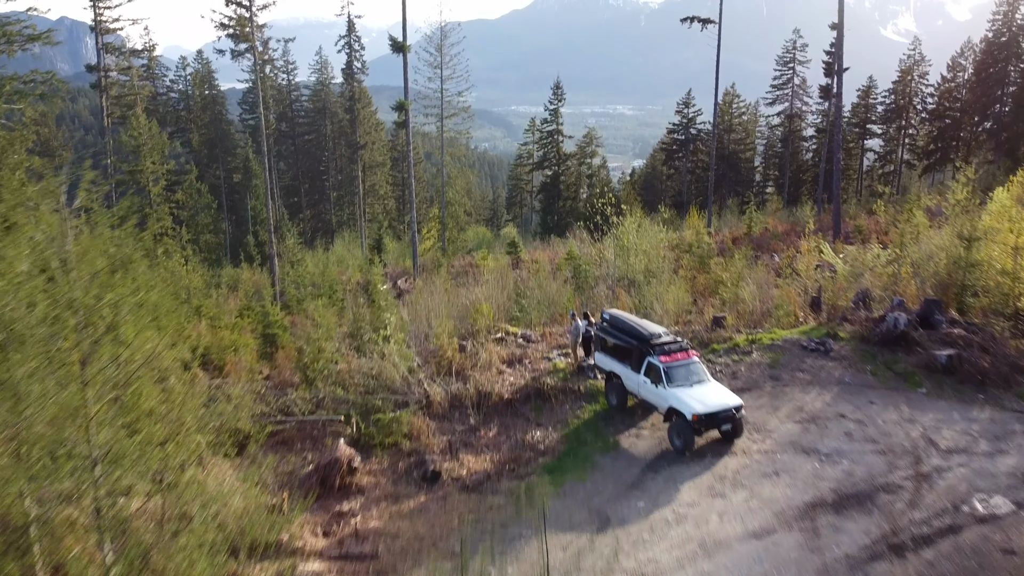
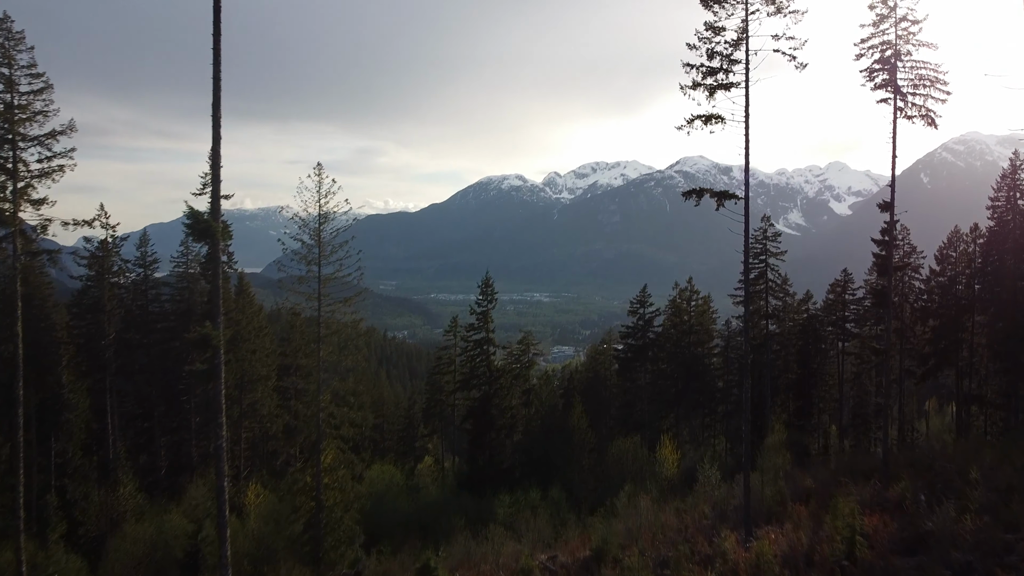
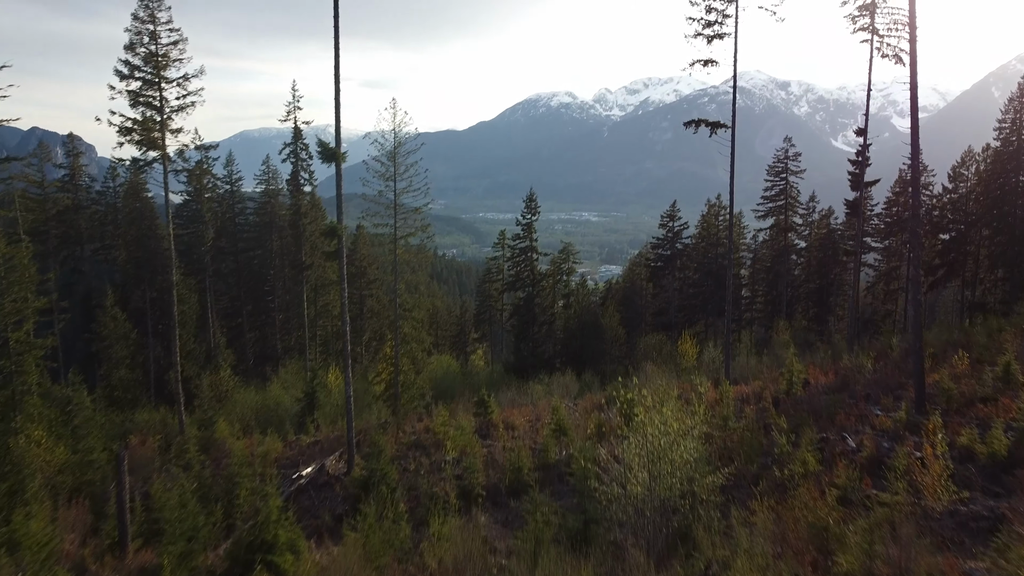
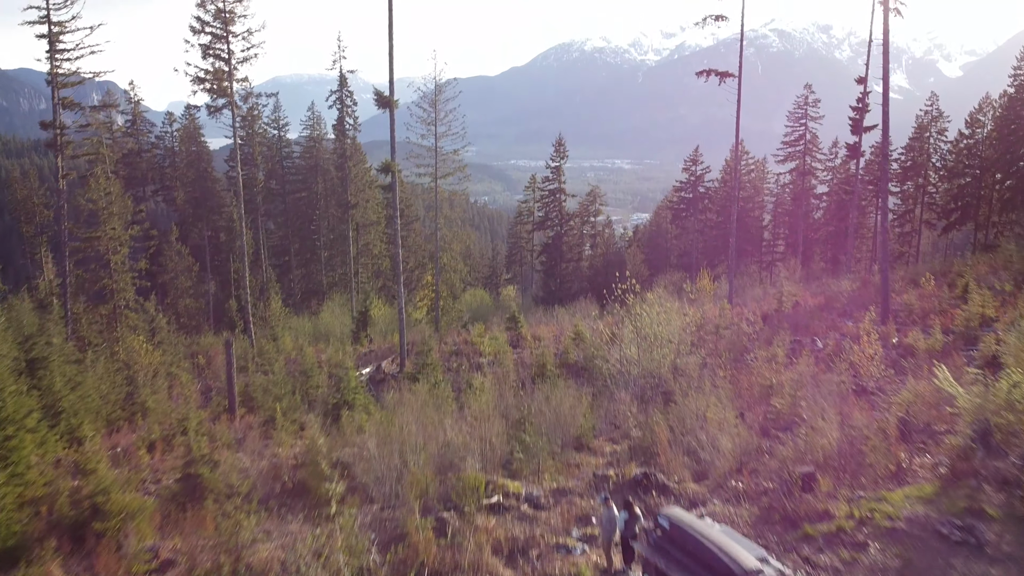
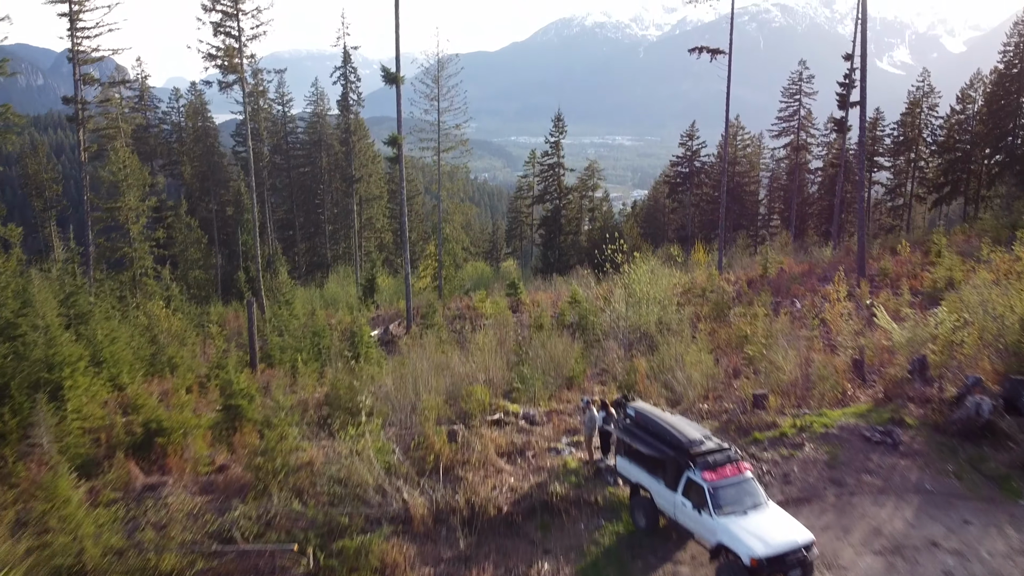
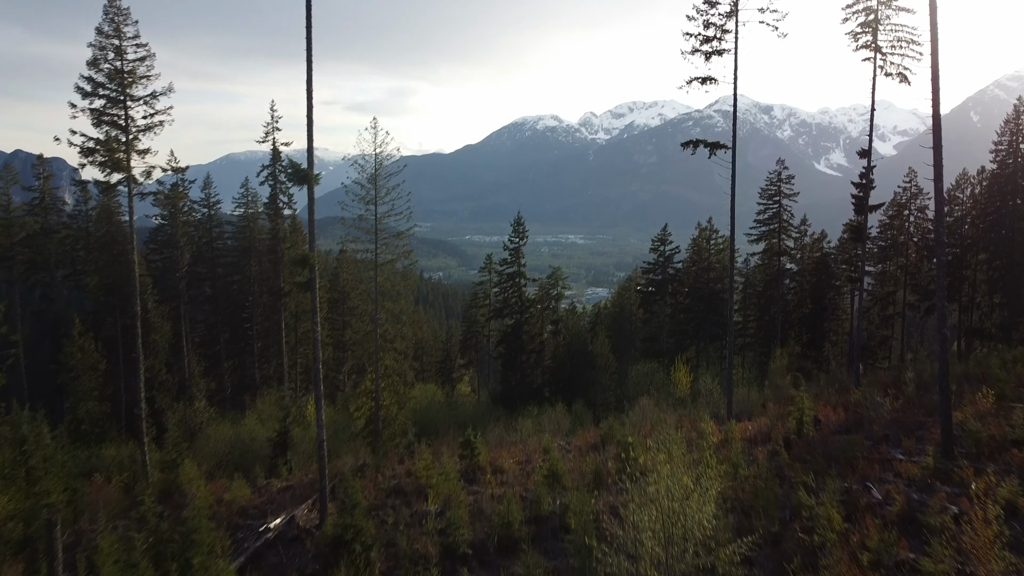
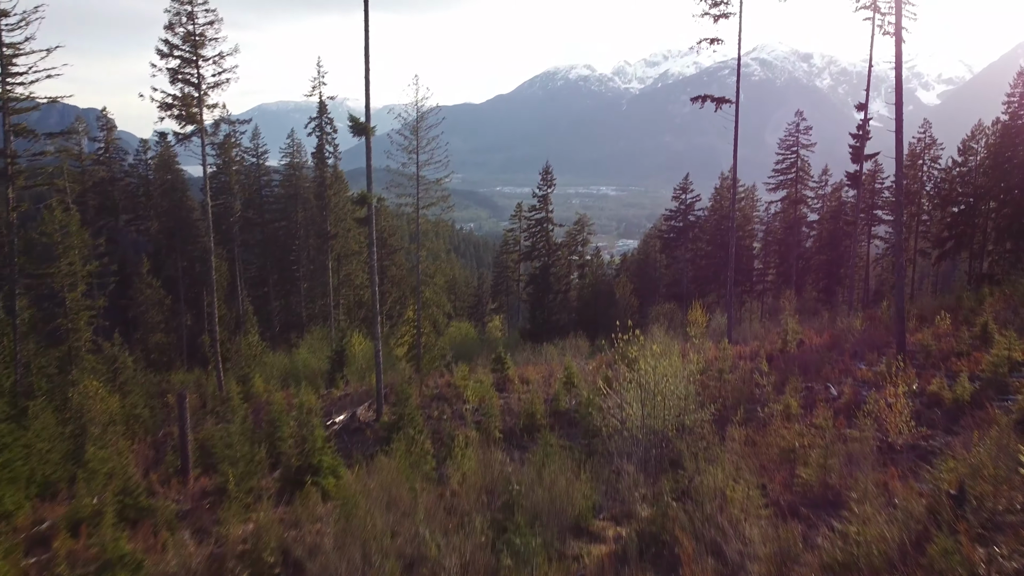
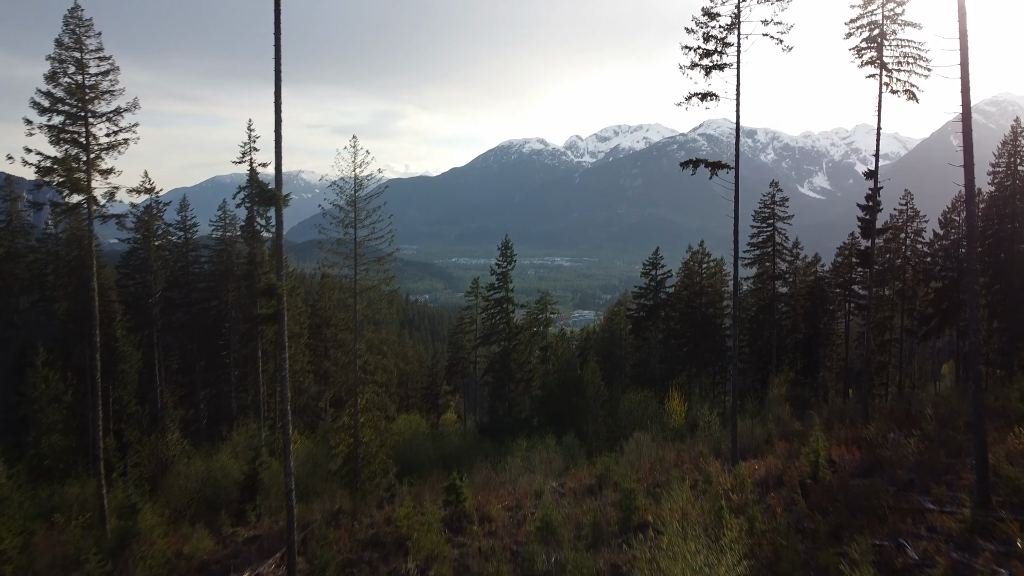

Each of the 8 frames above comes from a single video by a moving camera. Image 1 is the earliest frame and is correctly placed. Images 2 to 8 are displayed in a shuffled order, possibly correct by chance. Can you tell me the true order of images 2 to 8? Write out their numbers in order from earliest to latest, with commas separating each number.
5, 4, 7, 3, 6, 8, 2
